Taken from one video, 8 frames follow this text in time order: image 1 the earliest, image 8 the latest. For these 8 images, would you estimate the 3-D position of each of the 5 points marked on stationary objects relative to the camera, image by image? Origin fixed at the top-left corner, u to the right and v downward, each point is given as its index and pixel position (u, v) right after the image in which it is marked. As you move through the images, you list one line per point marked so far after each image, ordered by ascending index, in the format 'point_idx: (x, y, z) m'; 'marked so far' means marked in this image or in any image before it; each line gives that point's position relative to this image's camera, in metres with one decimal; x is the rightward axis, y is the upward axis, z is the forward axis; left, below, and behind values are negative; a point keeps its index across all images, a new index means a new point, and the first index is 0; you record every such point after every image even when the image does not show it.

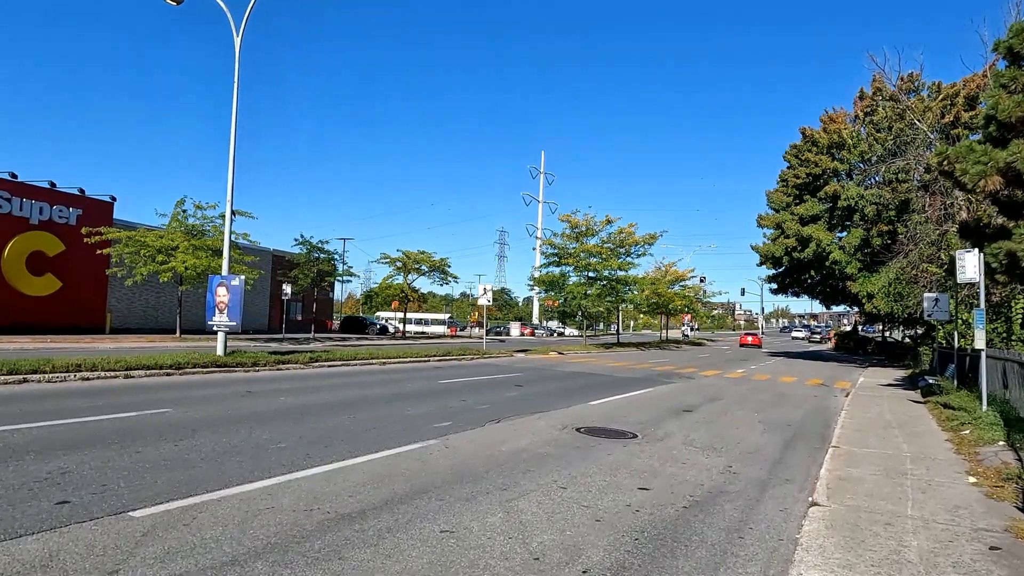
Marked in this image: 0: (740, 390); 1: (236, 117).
0: (+5.8, -2.6, +16.8) m
1: (-6.7, +4.1, +15.8) m
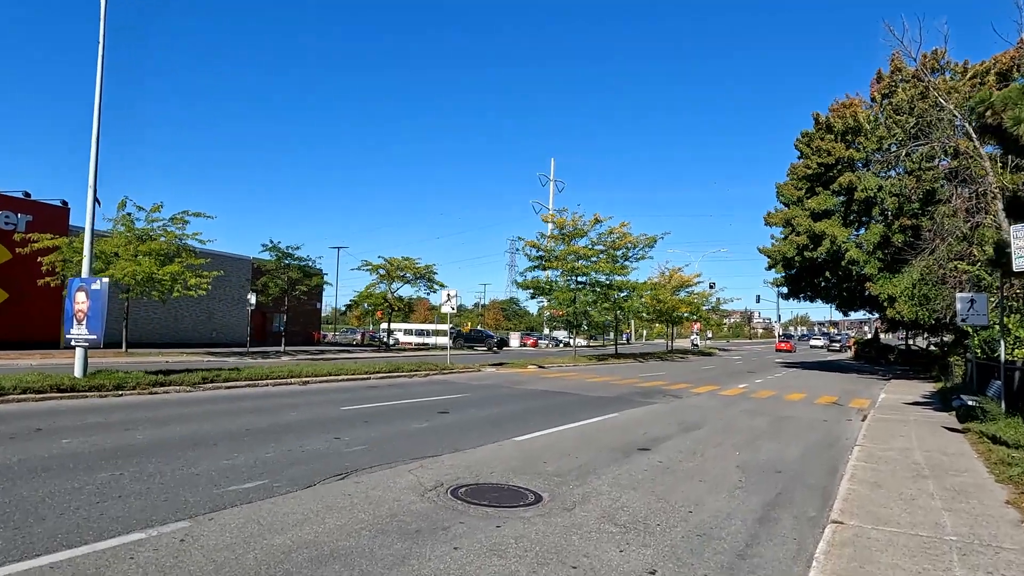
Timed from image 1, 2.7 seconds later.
0: (+4.6, -2.6, +13.7) m
1: (-8.0, +4.0, +13.1) m
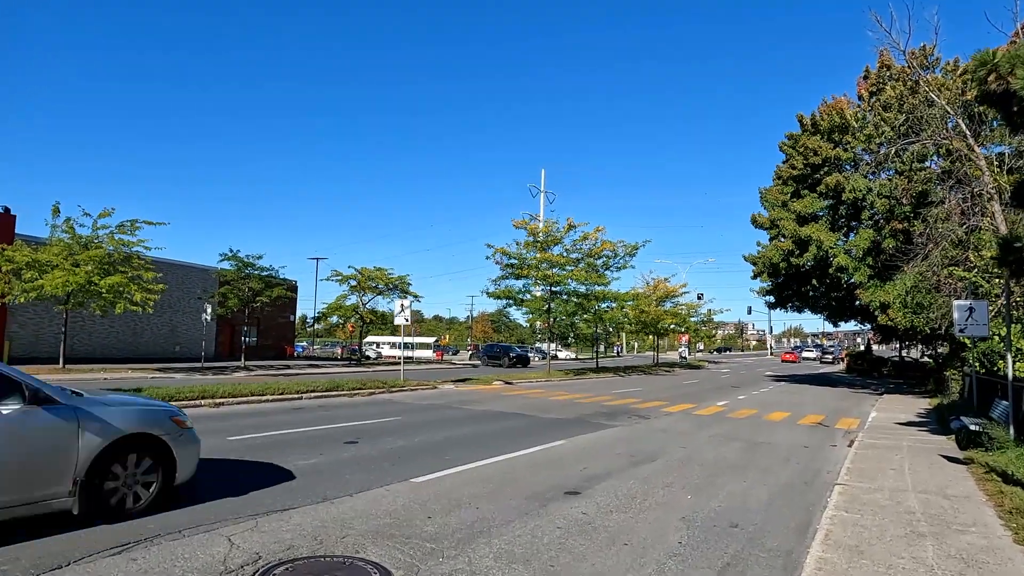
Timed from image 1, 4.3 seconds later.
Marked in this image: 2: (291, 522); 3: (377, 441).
0: (+3.4, -2.7, +12.0) m
1: (-9.2, +3.9, +11.4) m
2: (-1.9, -2.0, +5.6) m
3: (-2.0, -2.3, +9.9) m
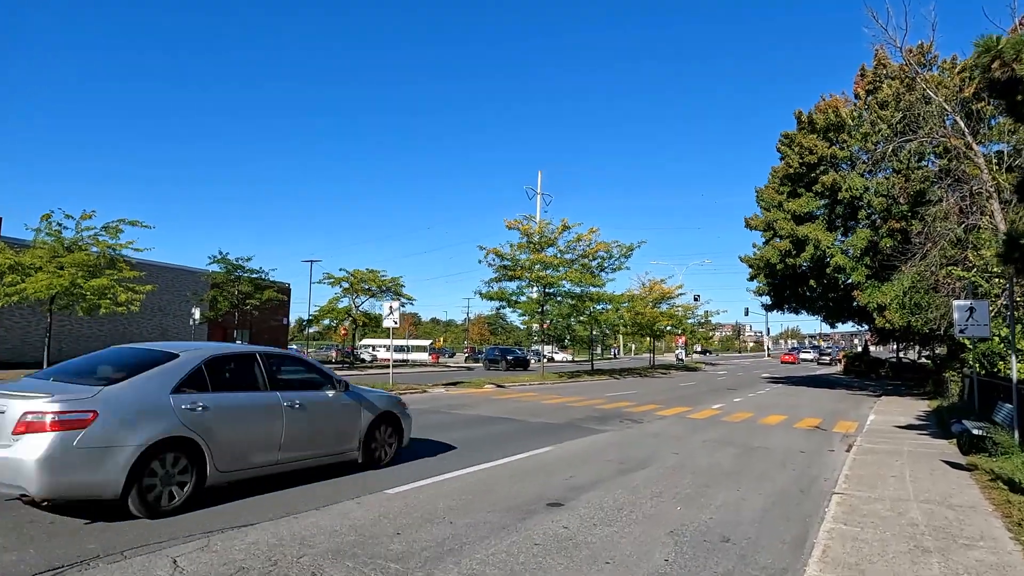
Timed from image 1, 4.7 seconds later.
0: (+3.2, -2.7, +11.6) m
1: (-9.5, +3.8, +11.0) m
2: (-2.1, -2.0, +5.1) m
3: (-2.2, -2.3, +9.5) m
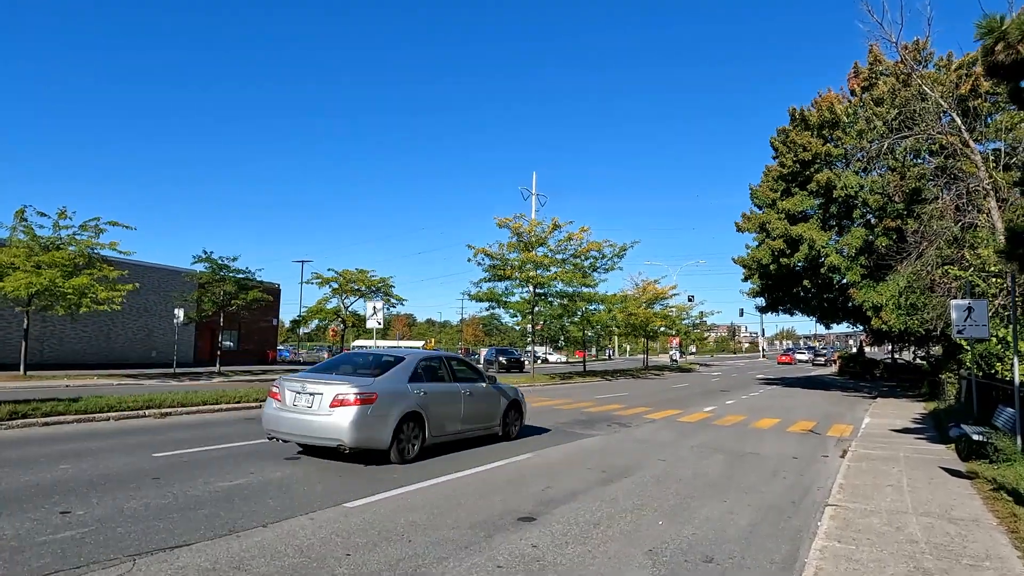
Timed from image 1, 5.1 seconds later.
0: (+2.9, -2.7, +11.1) m
1: (-9.8, +3.8, +10.5) m
2: (-2.4, -1.9, +4.6) m
3: (-2.6, -2.3, +9.0) m
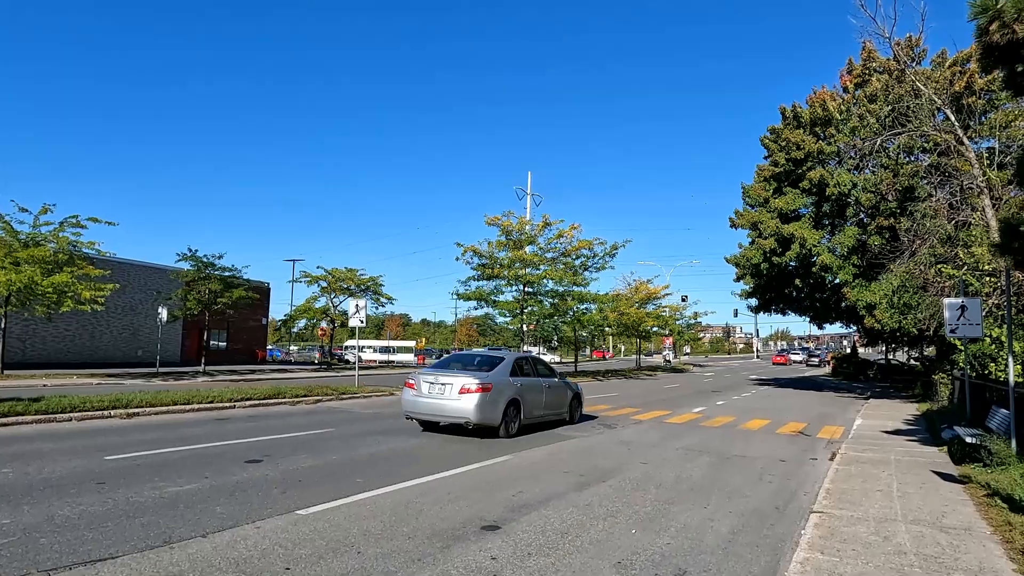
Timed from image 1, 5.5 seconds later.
0: (+2.5, -2.7, +10.7) m
1: (-10.1, +3.9, +10.0) m
2: (-2.7, -1.9, +4.2) m
3: (-2.9, -2.2, +8.5) m
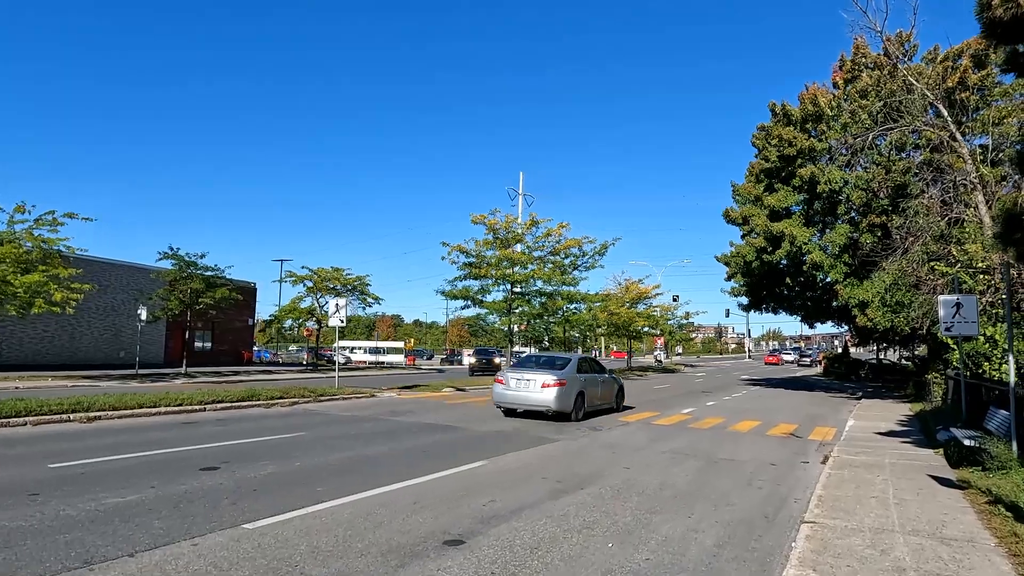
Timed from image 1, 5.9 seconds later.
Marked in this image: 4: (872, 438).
0: (+2.2, -2.6, +10.3) m
1: (-10.5, +4.0, +9.4) m
2: (-2.9, -1.8, +3.7) m
3: (-3.2, -2.2, +8.0) m
4: (+6.9, -2.9, +12.6) m
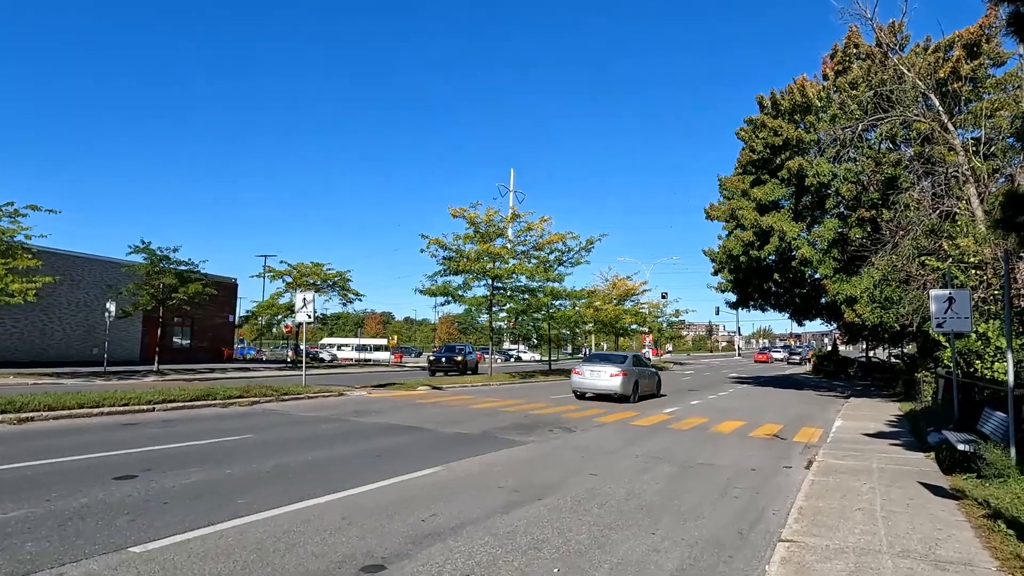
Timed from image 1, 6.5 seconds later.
0: (+1.6, -2.5, +9.5) m
1: (-11.0, +4.1, +8.5) m
2: (-3.4, -1.7, +2.9) m
3: (-3.7, -2.0, +7.3) m
4: (+6.3, -2.8, +12.0) m
